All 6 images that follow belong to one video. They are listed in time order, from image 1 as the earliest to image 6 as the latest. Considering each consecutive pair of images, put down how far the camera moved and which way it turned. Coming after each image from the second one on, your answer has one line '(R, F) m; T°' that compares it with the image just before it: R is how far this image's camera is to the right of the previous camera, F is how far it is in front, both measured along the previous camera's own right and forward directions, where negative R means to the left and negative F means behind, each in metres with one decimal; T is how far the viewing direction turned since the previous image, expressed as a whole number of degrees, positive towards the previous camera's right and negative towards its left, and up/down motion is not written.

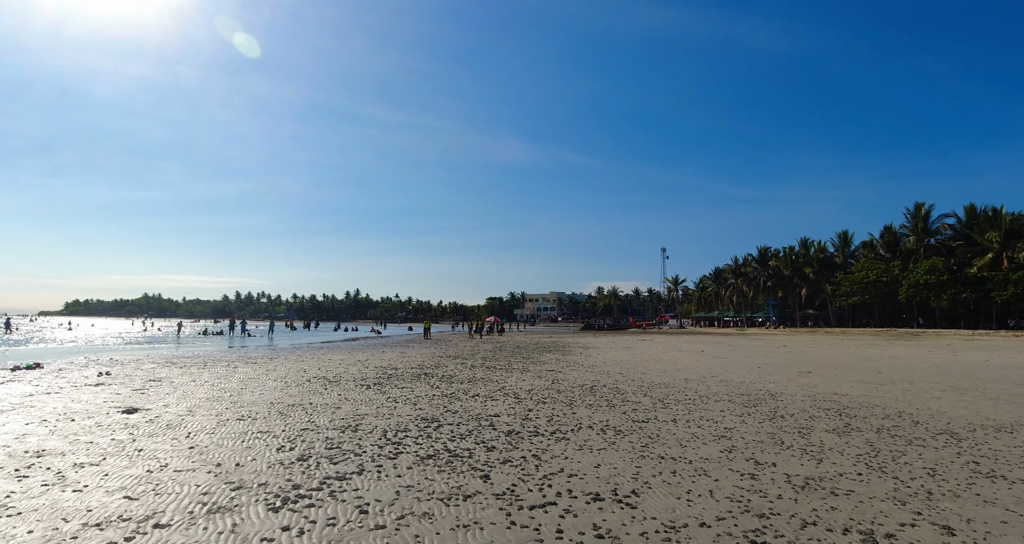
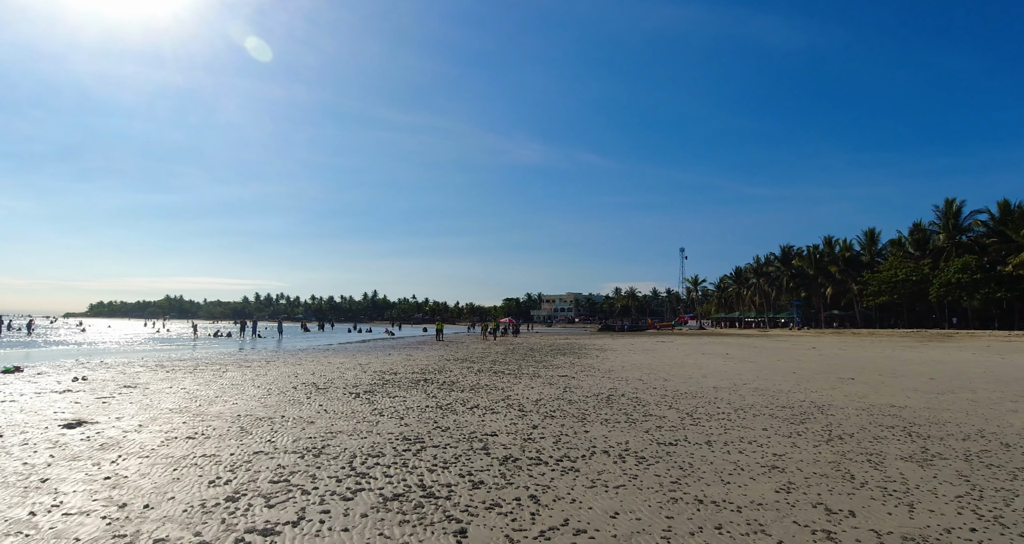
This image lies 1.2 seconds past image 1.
(+0.3, +1.8) m; -2°
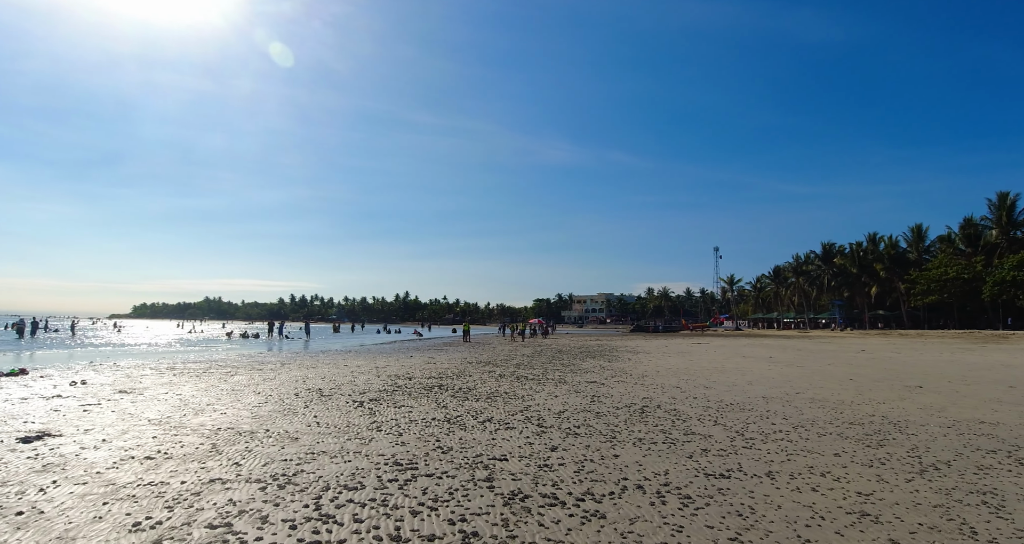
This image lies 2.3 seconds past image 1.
(+0.3, +1.6) m; -3°
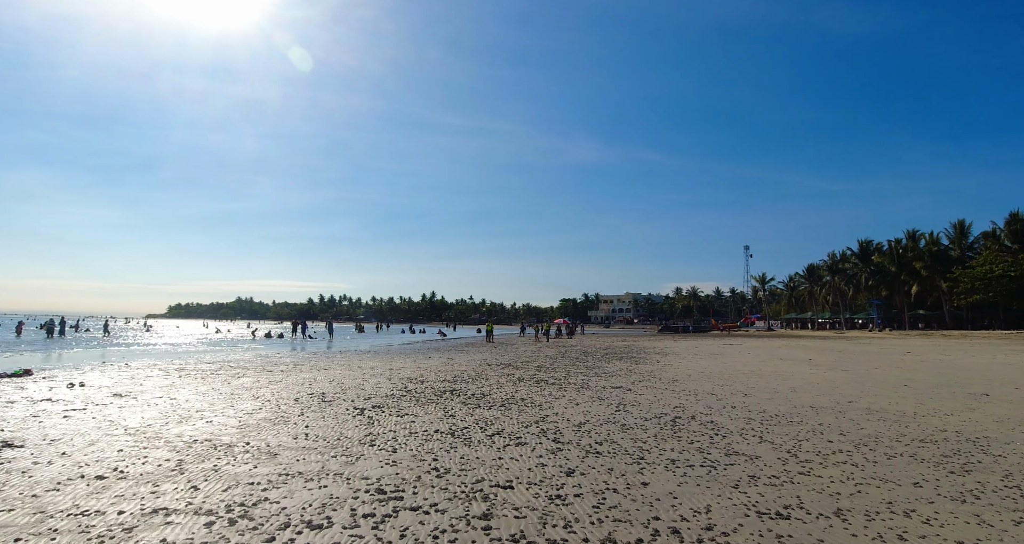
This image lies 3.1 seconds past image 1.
(+0.3, +1.3) m; -3°
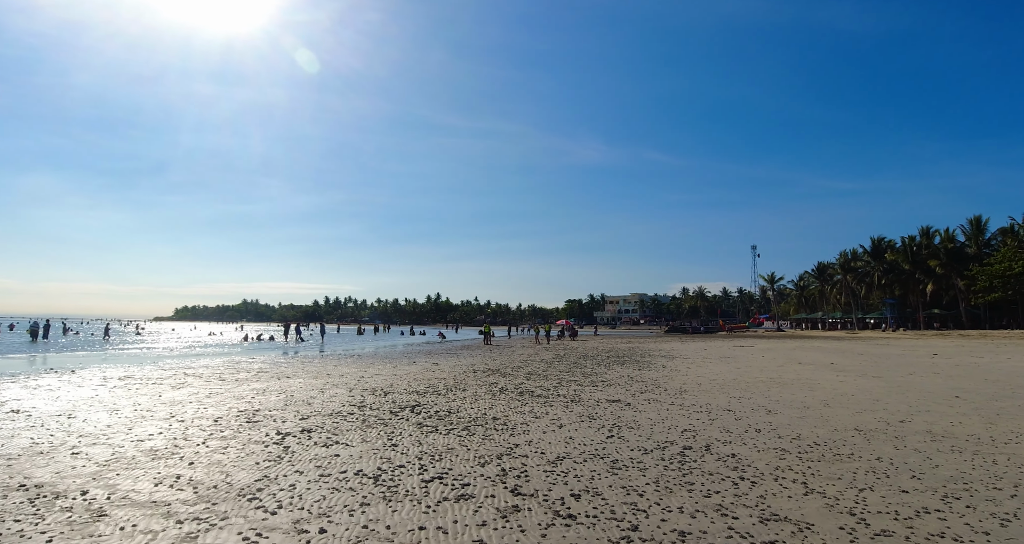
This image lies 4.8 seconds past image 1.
(+0.8, +2.5) m; -1°
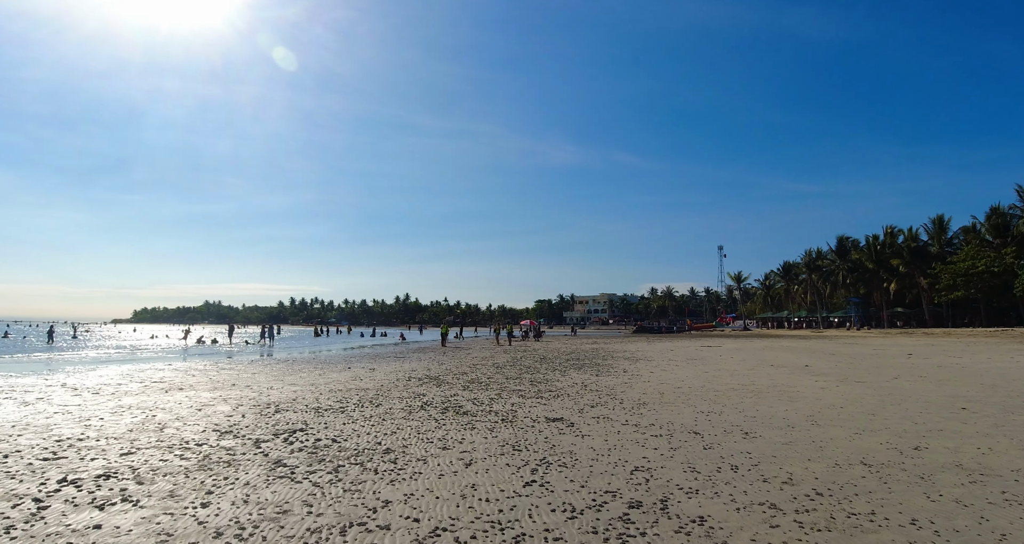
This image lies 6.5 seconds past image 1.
(+1.2, +2.7) m; +3°
